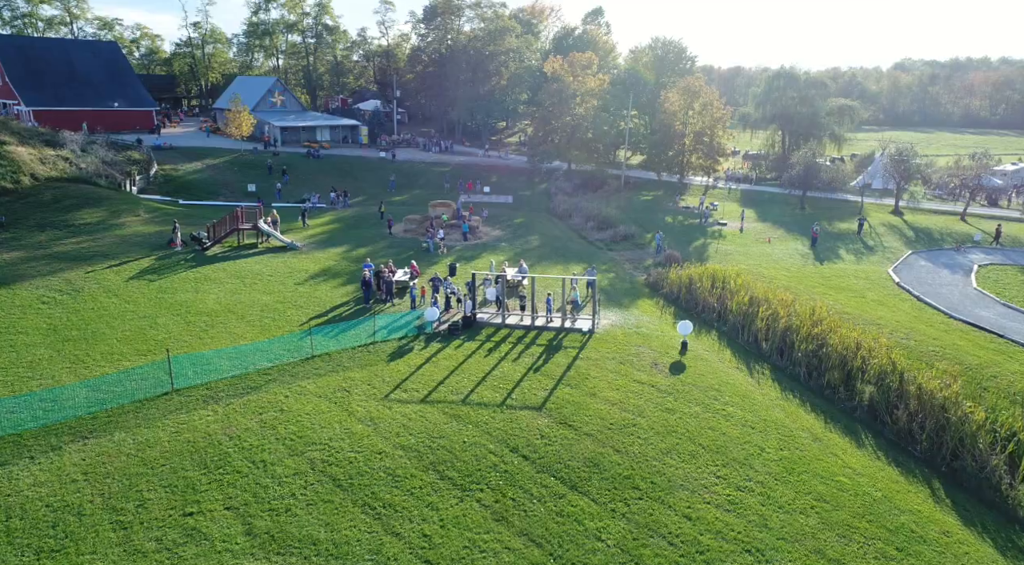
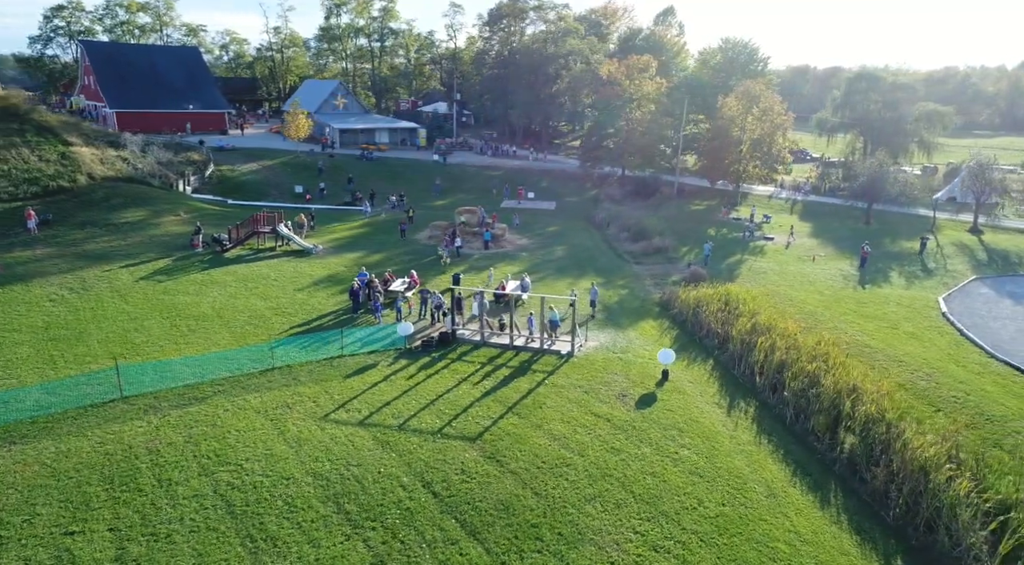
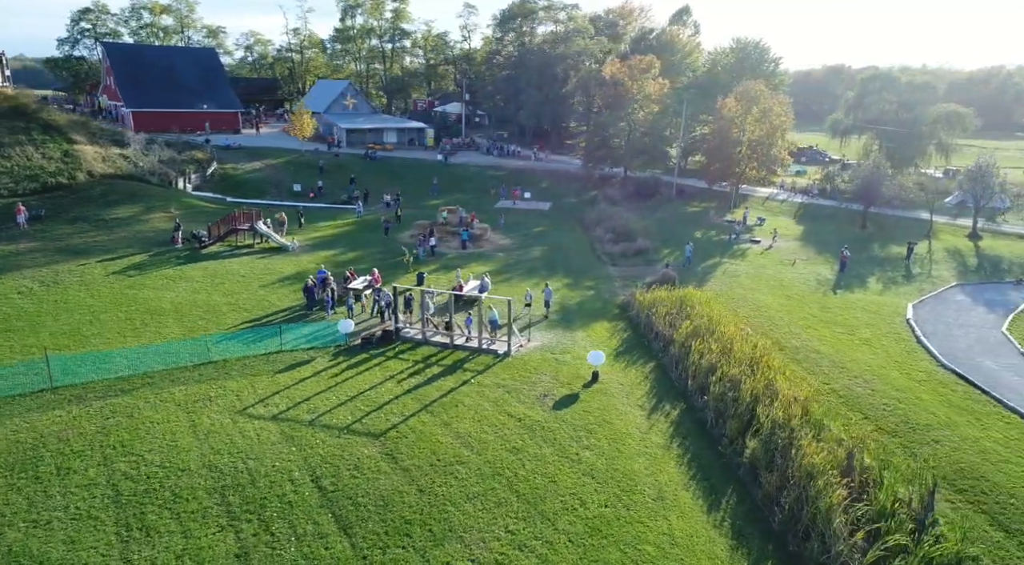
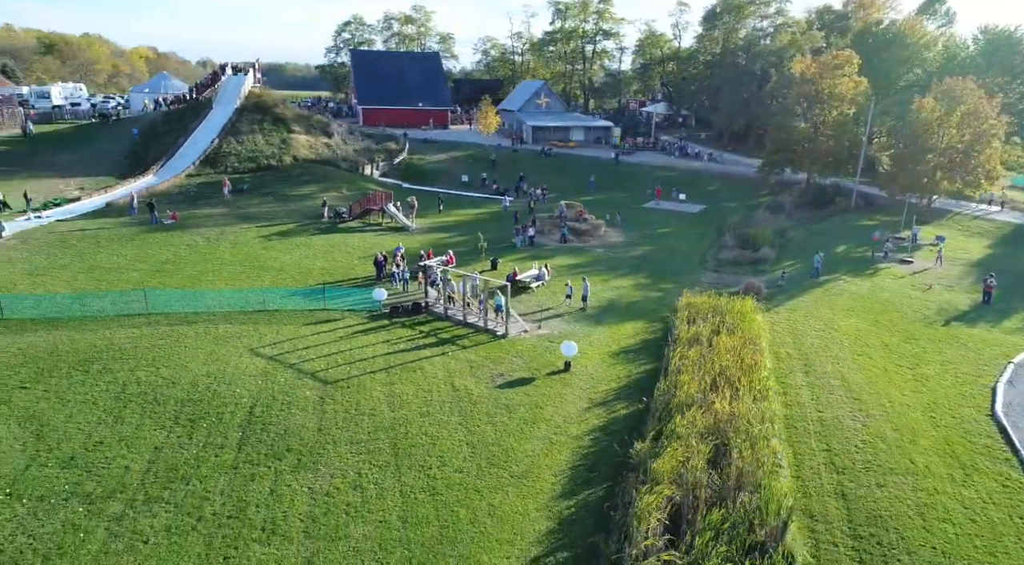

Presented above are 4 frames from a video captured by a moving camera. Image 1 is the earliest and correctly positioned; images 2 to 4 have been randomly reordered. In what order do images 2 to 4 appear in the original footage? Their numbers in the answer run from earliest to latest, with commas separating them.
2, 3, 4
